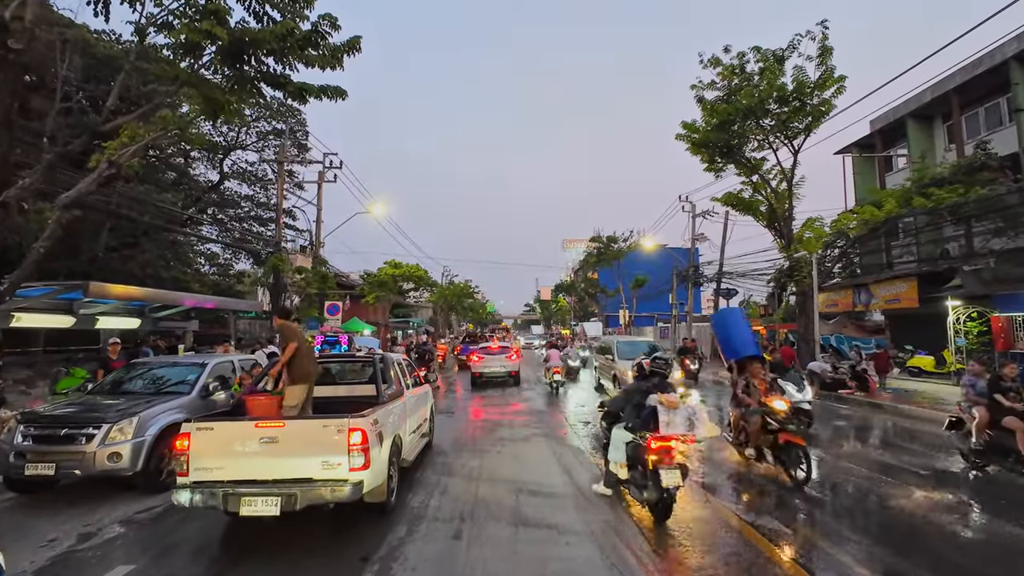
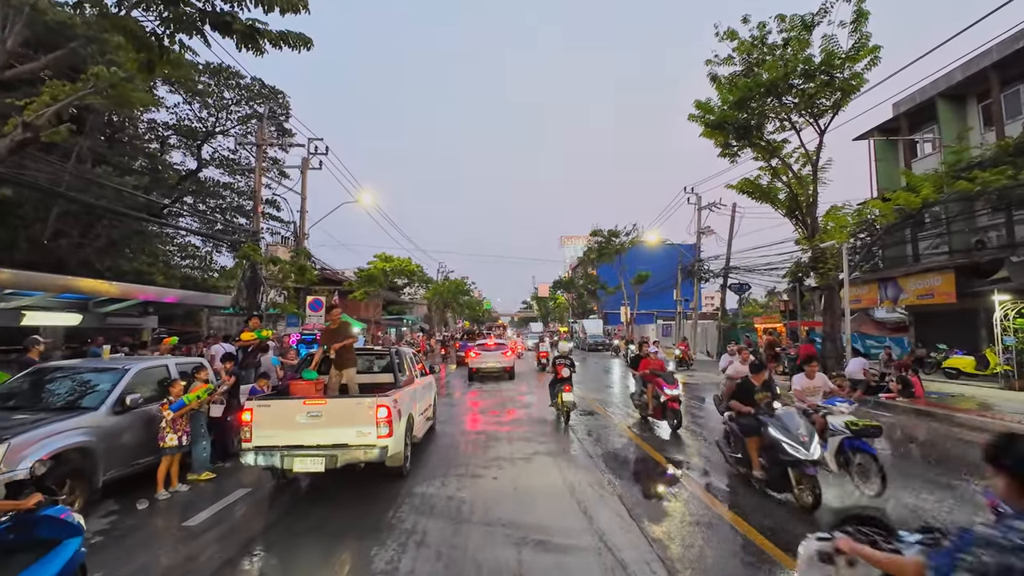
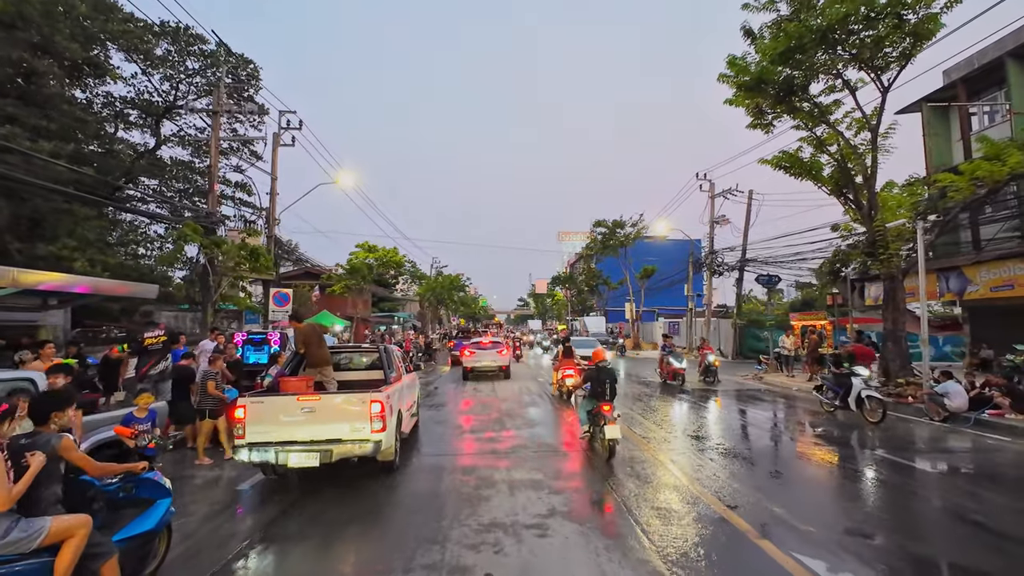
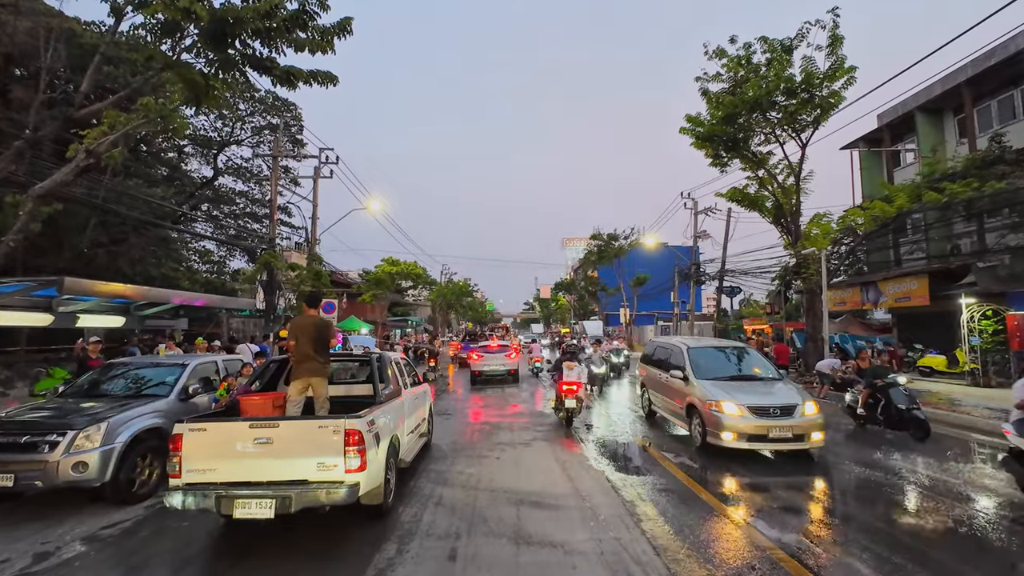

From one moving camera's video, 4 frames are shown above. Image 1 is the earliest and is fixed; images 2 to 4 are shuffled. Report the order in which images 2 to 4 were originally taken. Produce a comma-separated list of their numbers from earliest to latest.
4, 2, 3
